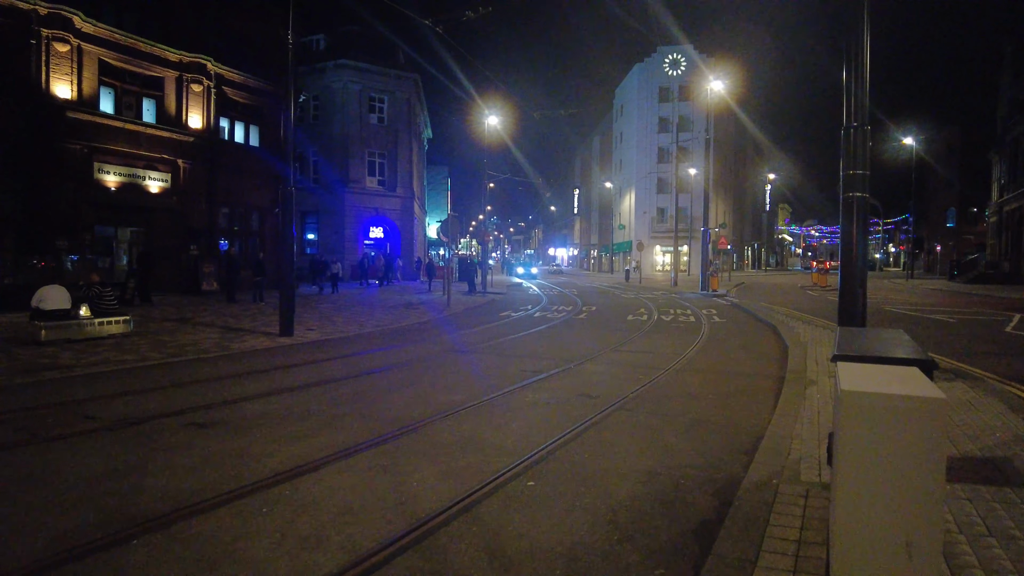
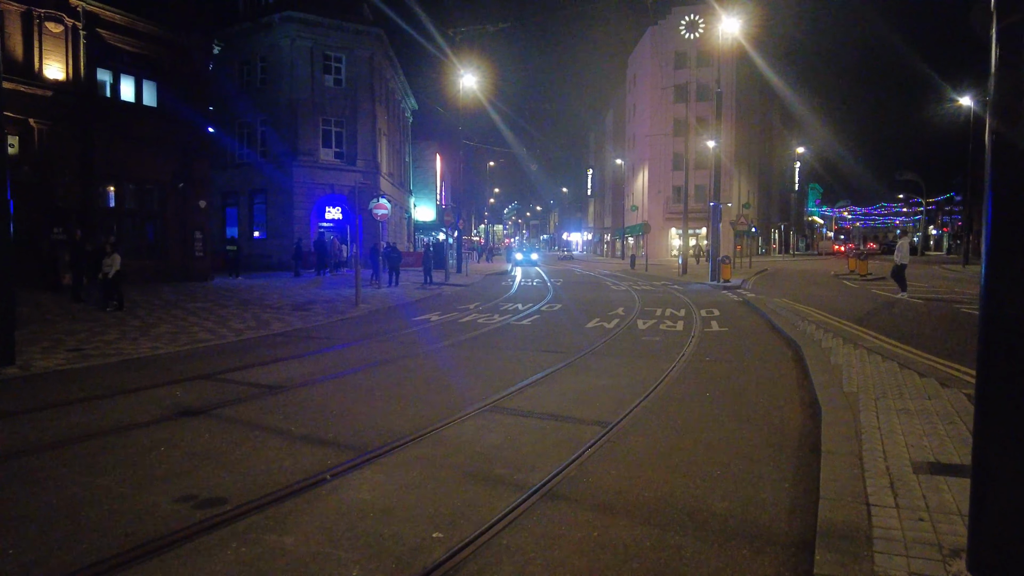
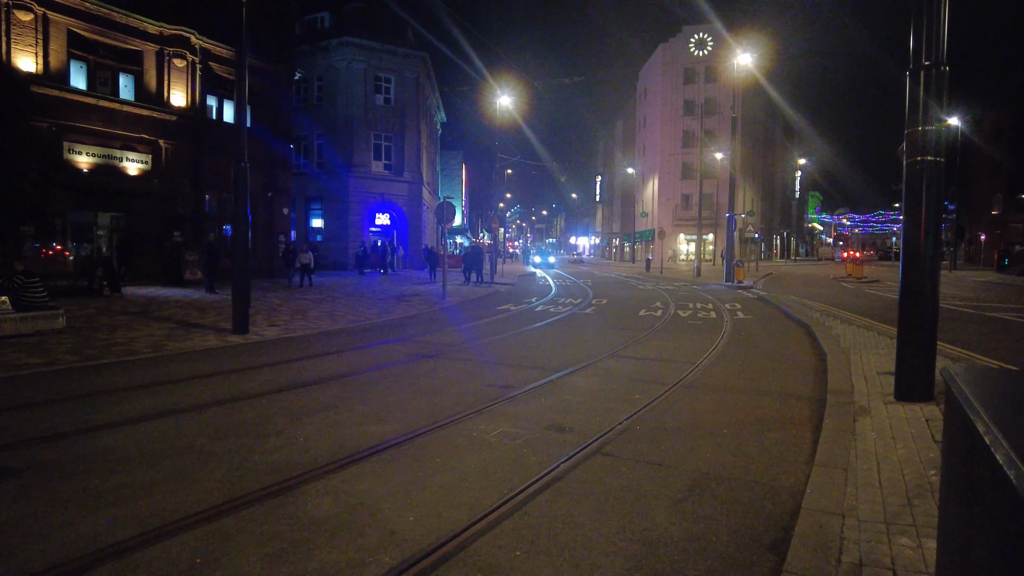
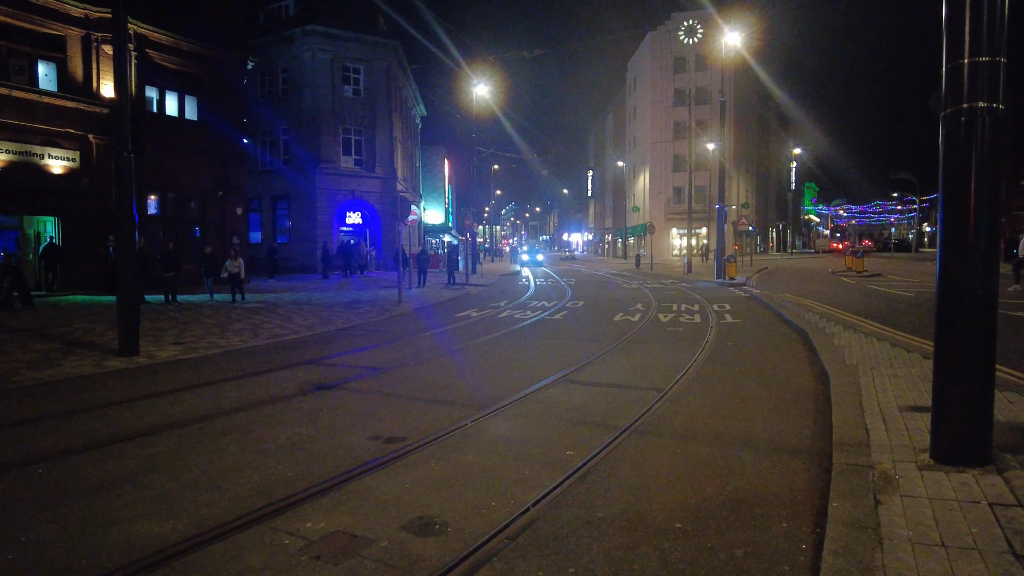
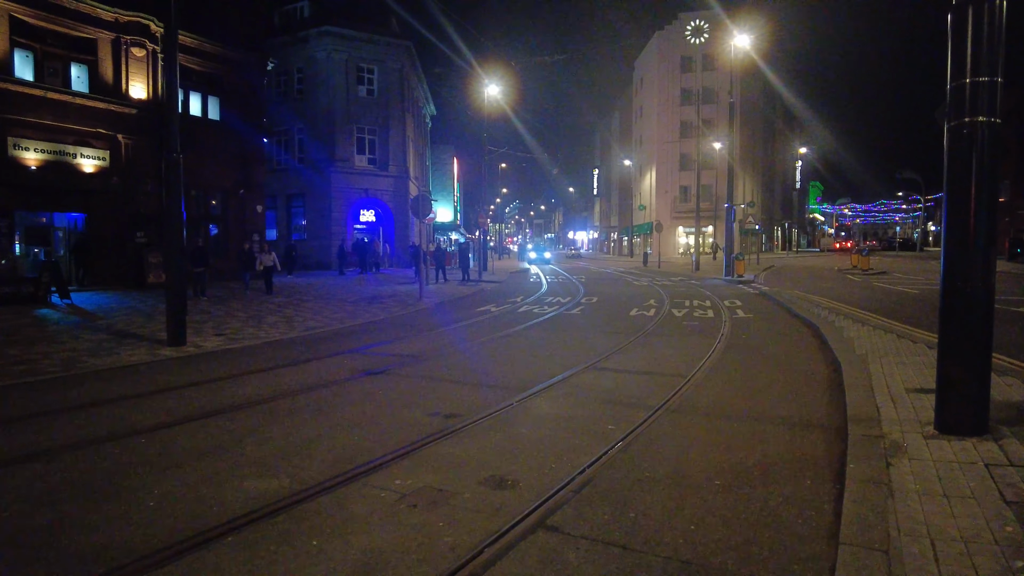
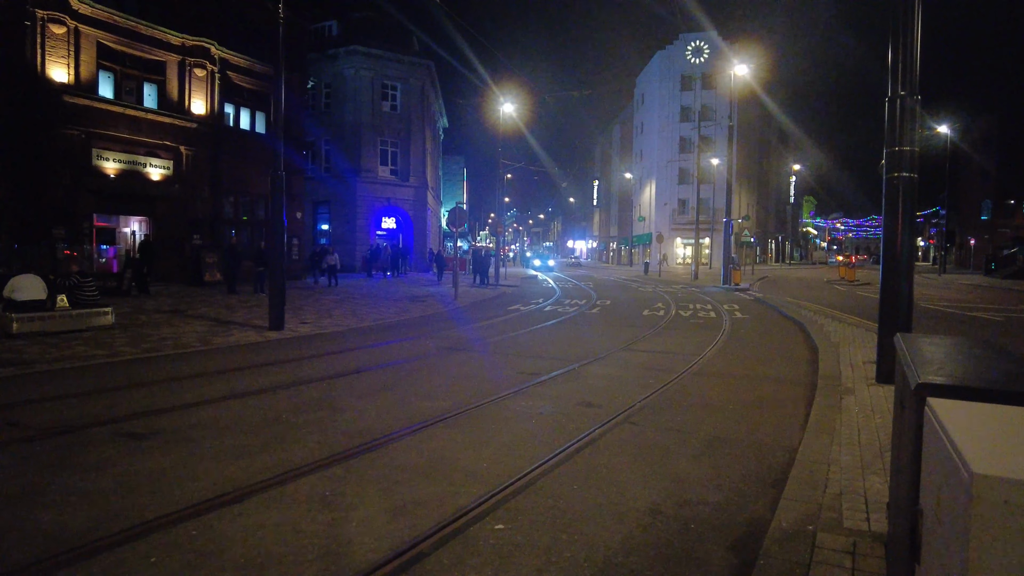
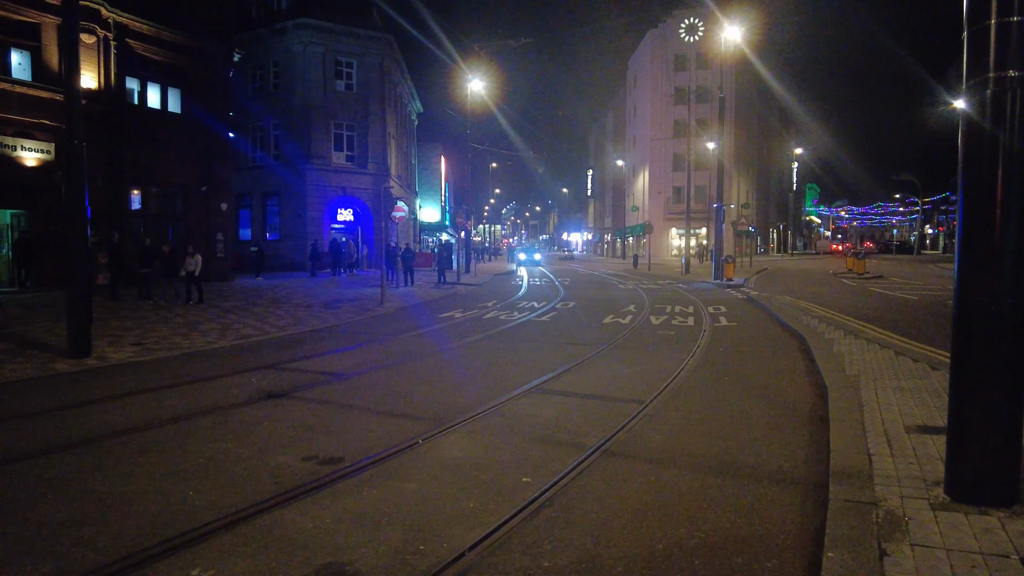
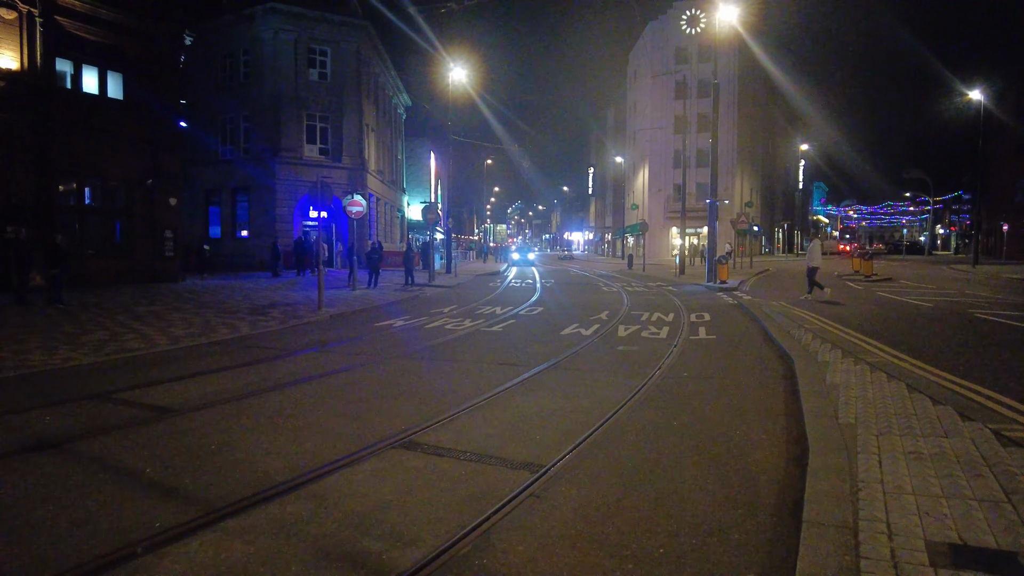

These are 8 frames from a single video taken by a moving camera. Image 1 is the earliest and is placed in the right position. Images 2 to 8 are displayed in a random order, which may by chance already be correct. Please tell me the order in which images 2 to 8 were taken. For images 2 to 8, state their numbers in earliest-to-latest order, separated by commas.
6, 3, 5, 4, 7, 2, 8
